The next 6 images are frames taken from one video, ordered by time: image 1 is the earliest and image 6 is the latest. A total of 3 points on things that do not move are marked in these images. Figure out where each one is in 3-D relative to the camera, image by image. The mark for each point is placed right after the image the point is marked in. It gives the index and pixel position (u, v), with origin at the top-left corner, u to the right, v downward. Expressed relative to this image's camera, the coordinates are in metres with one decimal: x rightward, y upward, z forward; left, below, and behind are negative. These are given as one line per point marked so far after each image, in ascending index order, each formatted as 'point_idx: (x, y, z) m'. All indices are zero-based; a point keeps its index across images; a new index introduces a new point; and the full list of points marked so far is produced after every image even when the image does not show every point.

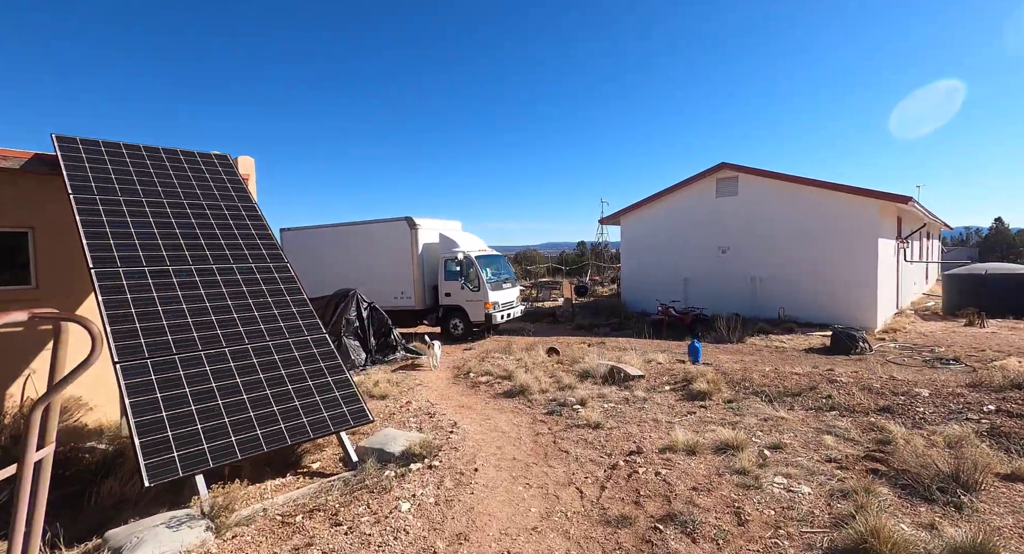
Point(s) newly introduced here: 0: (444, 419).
0: (-0.7, -1.5, +5.1) m
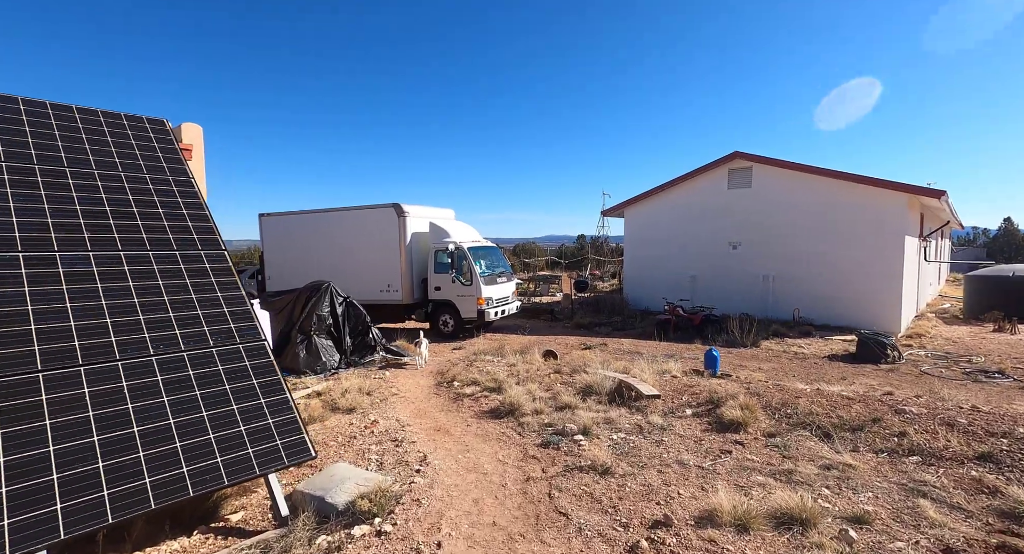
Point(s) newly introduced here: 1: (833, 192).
0: (-0.9, -1.5, +4.1) m
1: (+9.0, +2.4, +13.4) m
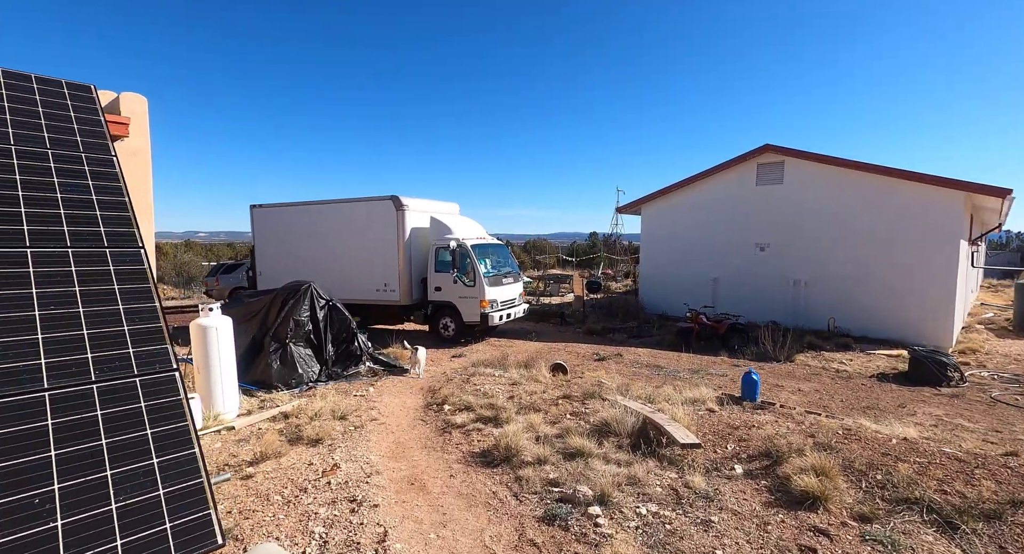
0: (-0.9, -1.6, +3.1) m
1: (+9.2, +2.2, +12.1) m
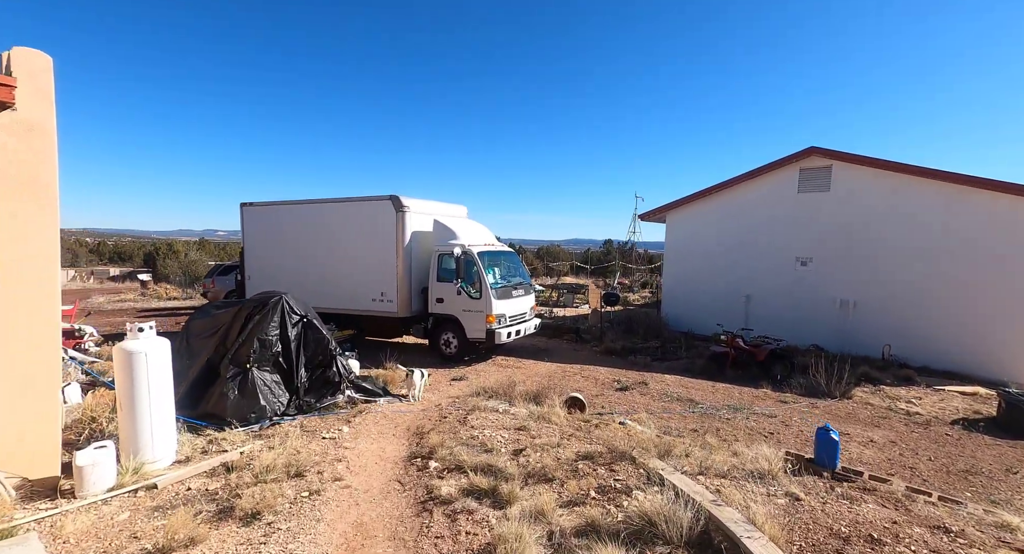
0: (-0.9, -1.7, +1.8) m
1: (+9.5, +1.7, +10.6) m
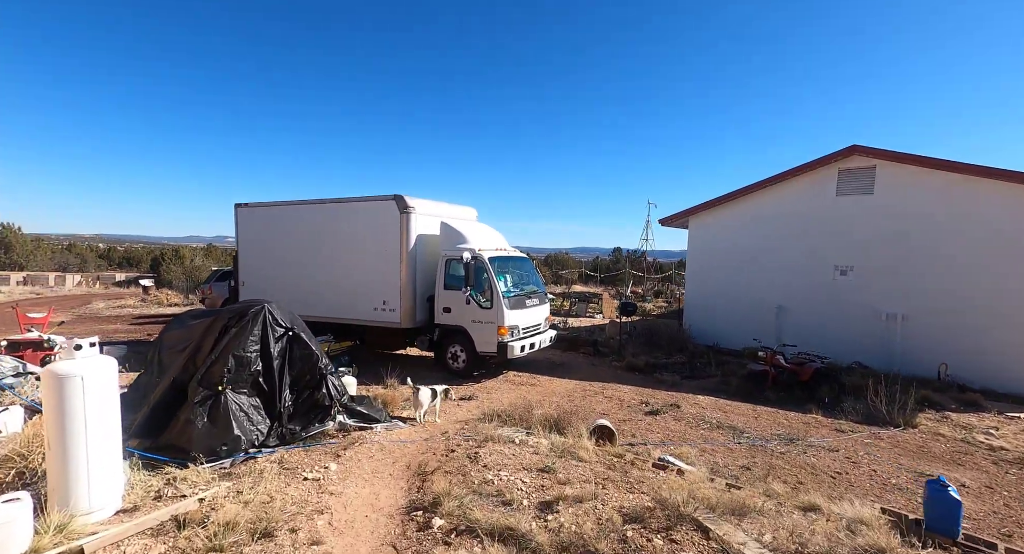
0: (-0.8, -1.7, +0.9) m
1: (+9.8, +1.5, +9.5) m
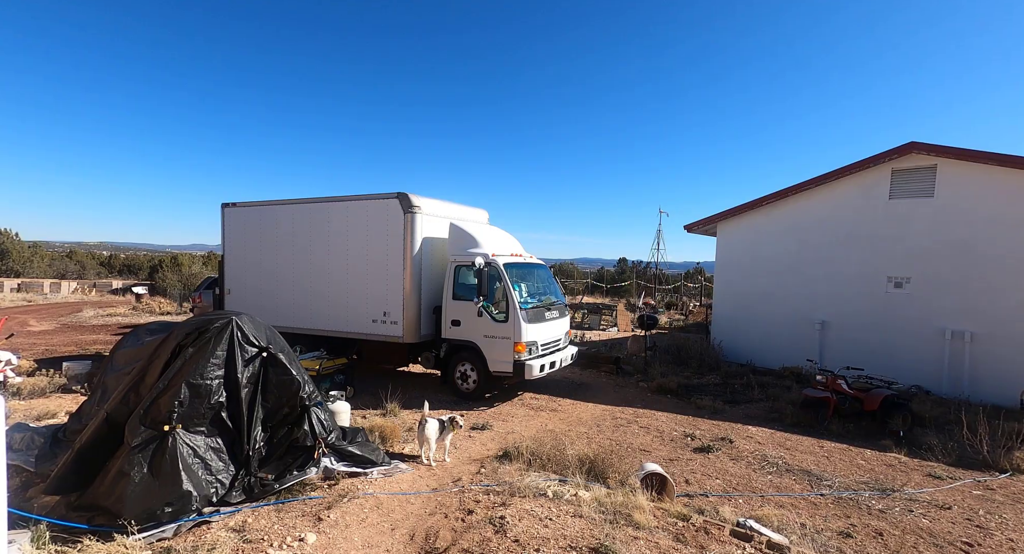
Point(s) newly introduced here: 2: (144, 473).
0: (-0.5, -1.7, -0.3) m
1: (+10.1, +1.3, +8.4) m
2: (-2.8, -1.5, +3.7) m
